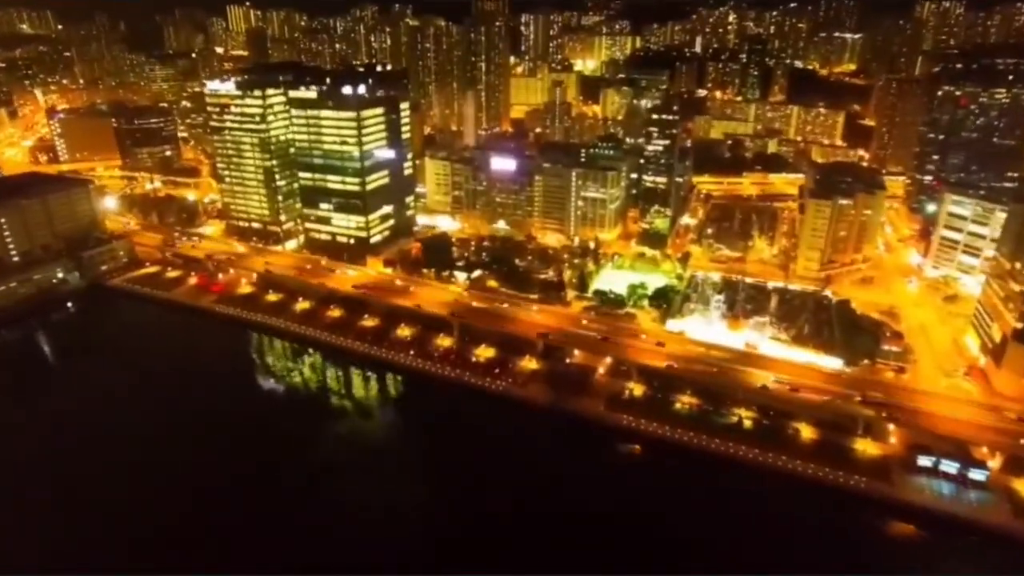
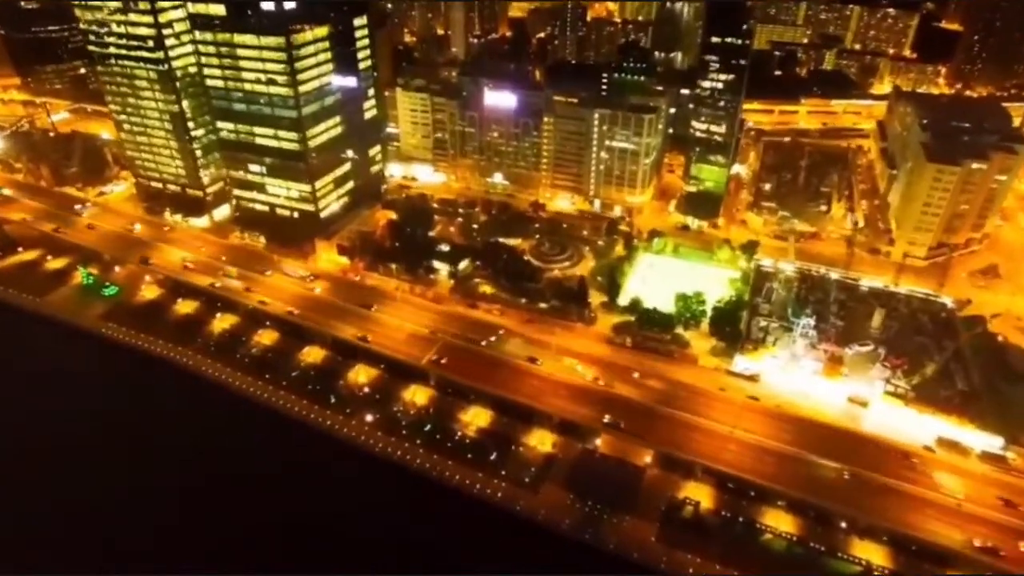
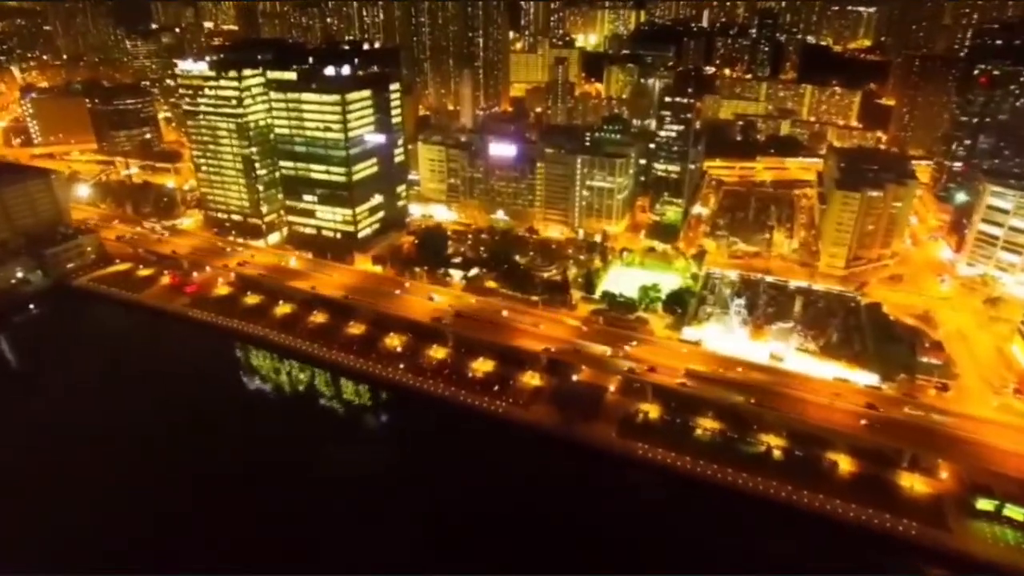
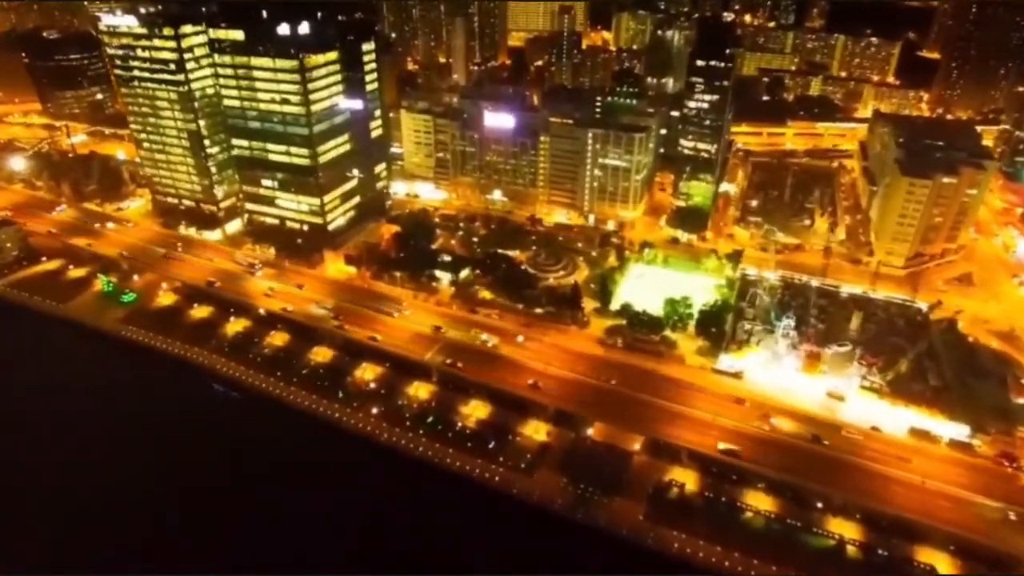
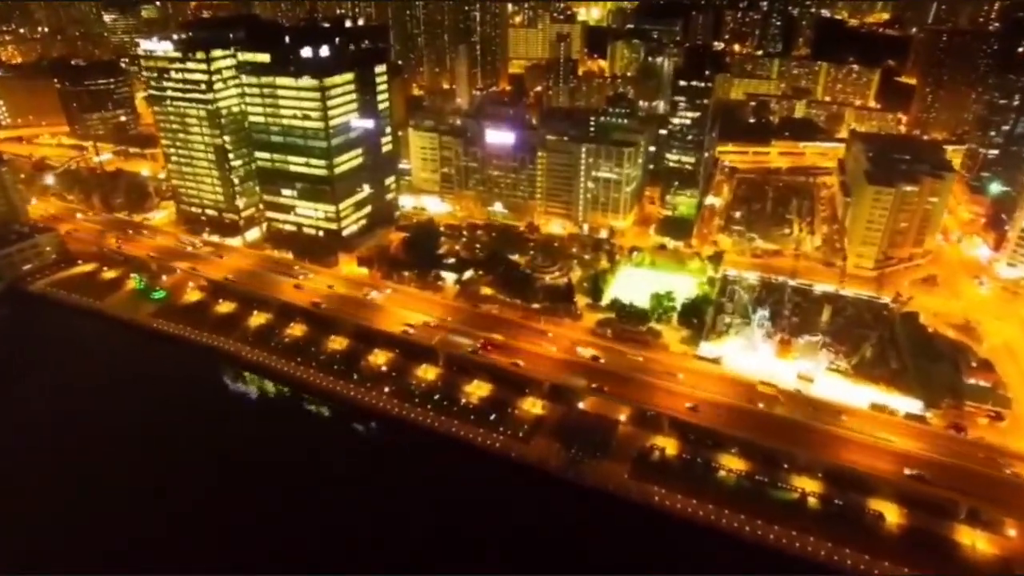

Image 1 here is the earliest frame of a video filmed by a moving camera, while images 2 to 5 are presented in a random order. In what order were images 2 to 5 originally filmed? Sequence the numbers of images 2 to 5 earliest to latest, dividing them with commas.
3, 5, 4, 2
